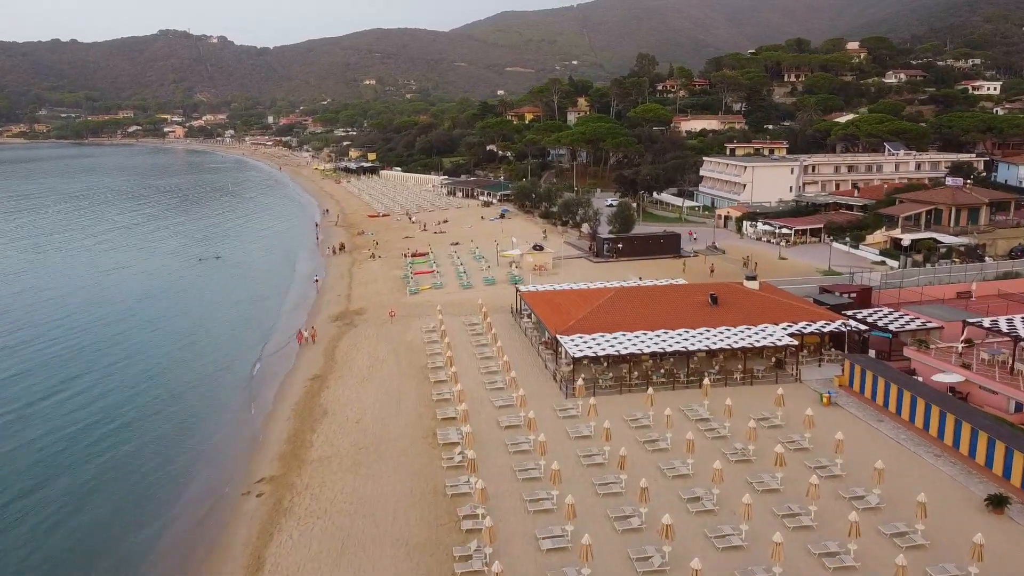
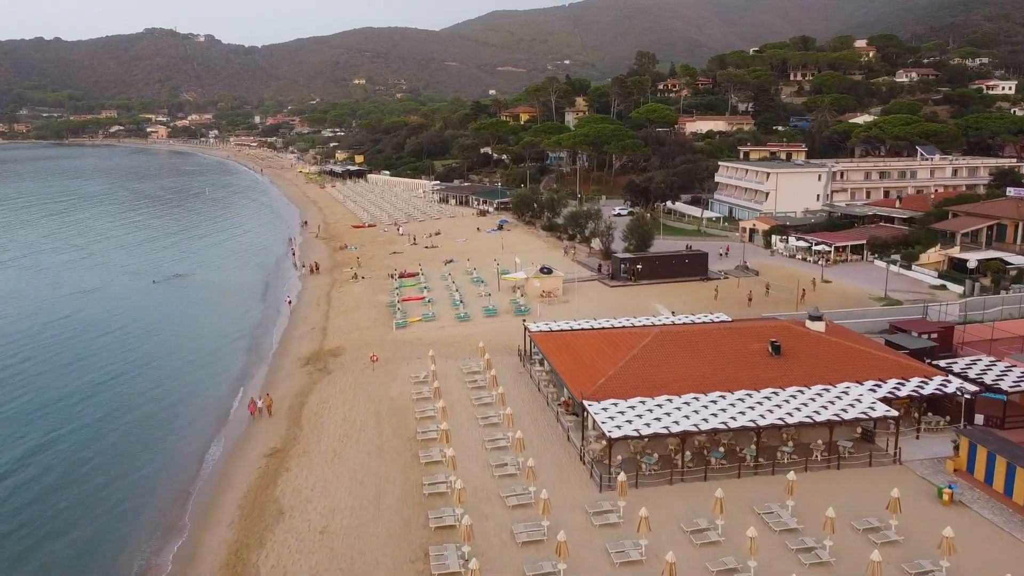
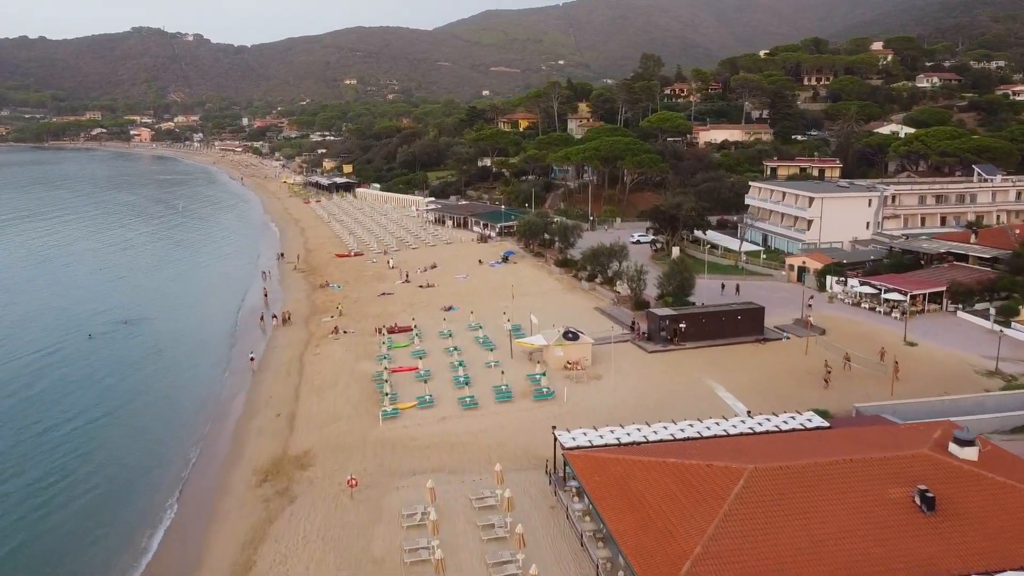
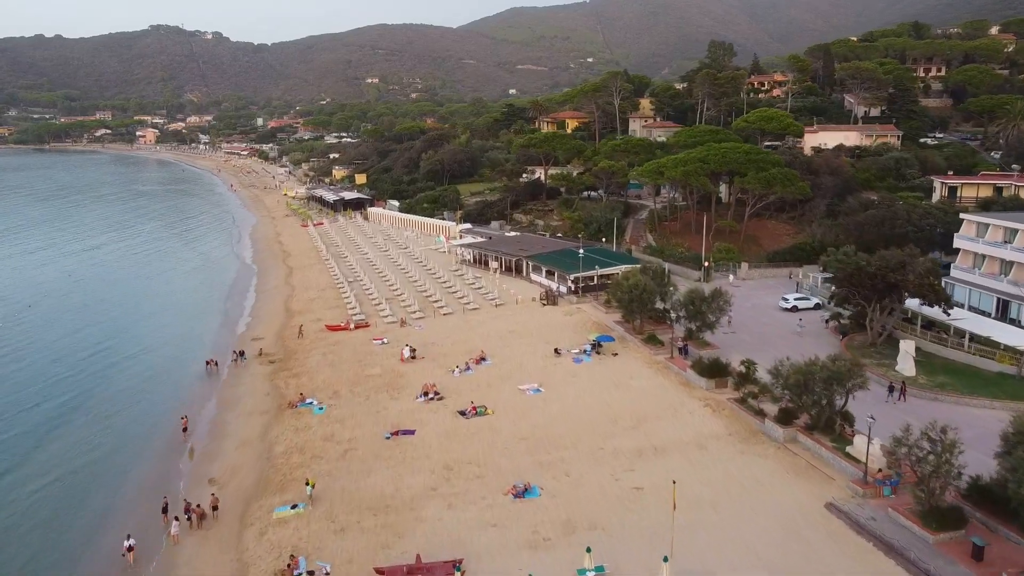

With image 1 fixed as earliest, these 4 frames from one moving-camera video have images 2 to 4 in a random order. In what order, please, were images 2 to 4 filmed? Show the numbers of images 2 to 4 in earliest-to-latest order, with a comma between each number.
2, 3, 4
